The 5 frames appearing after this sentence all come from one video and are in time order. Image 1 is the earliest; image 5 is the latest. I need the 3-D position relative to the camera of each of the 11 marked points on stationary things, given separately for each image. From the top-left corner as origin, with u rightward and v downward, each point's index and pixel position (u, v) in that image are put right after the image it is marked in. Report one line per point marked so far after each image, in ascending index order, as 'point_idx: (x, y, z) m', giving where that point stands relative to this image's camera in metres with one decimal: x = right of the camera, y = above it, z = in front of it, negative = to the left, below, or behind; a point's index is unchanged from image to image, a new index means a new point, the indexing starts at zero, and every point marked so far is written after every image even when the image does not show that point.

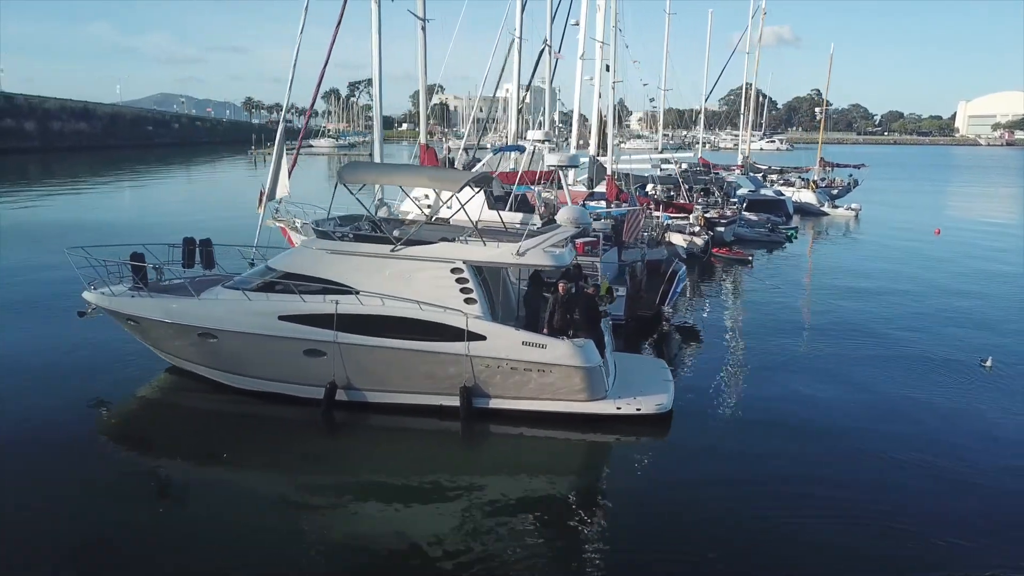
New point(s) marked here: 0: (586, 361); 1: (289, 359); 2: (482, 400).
0: (+0.9, -0.8, +9.3) m
1: (-2.6, -0.8, +9.7) m
2: (-0.3, -1.3, +9.6) m
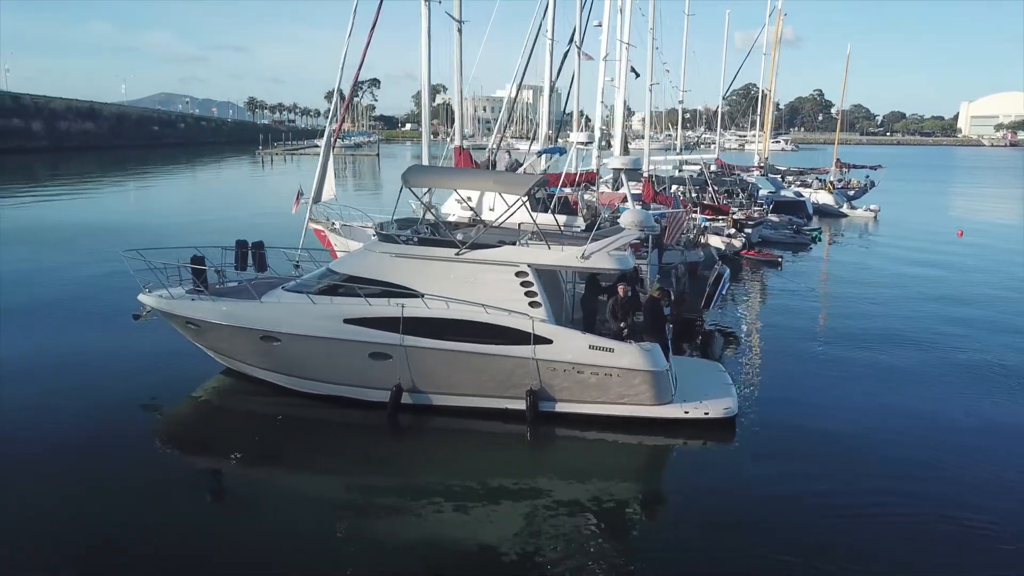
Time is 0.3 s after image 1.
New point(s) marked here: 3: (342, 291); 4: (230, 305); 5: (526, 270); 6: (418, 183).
0: (+1.6, -0.9, +9.3) m
1: (-1.9, -0.9, +9.7) m
2: (+0.4, -1.4, +9.6) m
3: (-2.0, 0.0, +9.8) m
4: (-3.4, -0.2, +10.0) m
5: (+0.2, +0.2, +9.5) m
6: (-1.1, +1.2, +9.7) m
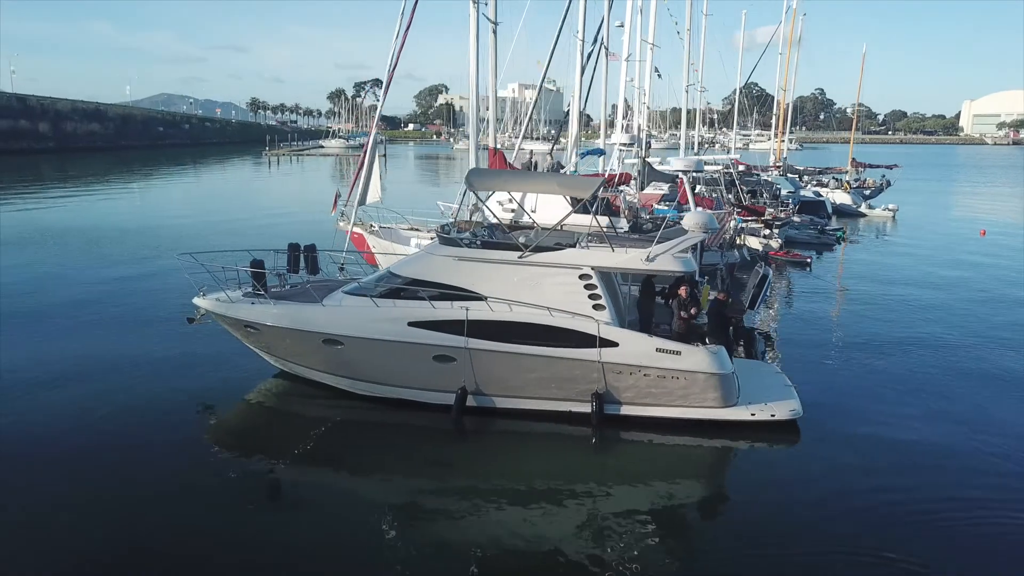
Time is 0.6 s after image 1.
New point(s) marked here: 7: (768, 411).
0: (+2.3, -0.9, +9.3) m
1: (-1.1, -0.9, +9.7) m
2: (+1.2, -1.4, +9.6) m
3: (-1.3, -0.1, +9.8) m
4: (-2.7, -0.2, +10.0) m
5: (+0.9, +0.2, +9.5) m
6: (-0.4, +1.2, +9.7) m
7: (+3.0, -1.4, +9.6) m
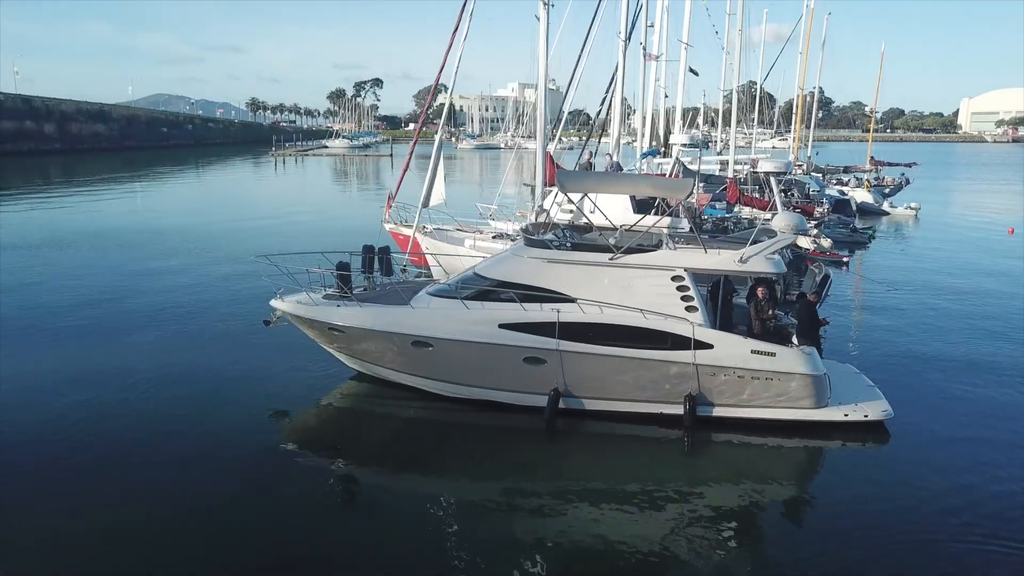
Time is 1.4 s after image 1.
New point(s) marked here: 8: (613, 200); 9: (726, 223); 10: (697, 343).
0: (+3.4, -0.9, +9.3) m
1: (-0.1, -0.9, +9.7) m
2: (+2.3, -1.4, +9.6) m
3: (-0.2, -0.1, +9.8) m
4: (-1.6, -0.3, +10.0) m
5: (+2.0, +0.2, +9.5) m
6: (+0.7, +1.2, +9.7) m
7: (+4.0, -1.4, +9.6) m
8: (+1.7, +1.5, +14.1) m
9: (+3.9, +1.2, +14.9) m
10: (+2.1, -0.6, +9.3) m
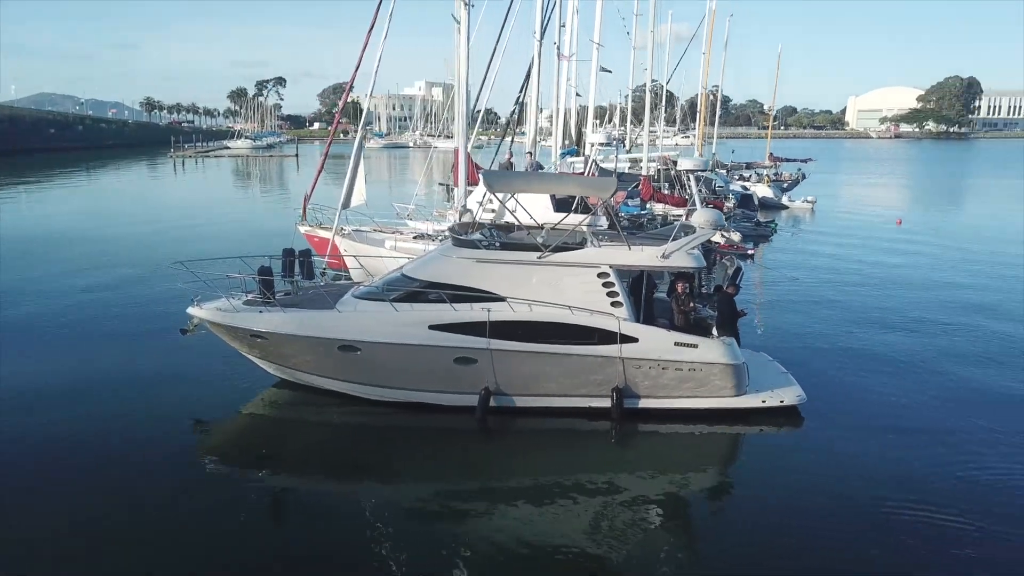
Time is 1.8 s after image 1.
0: (+2.6, -0.8, +9.7) m
1: (-0.9, -0.9, +9.7) m
2: (+1.4, -1.4, +9.9) m
3: (-1.1, -0.1, +9.8) m
4: (-2.5, -0.3, +9.8) m
5: (+1.1, +0.2, +9.7) m
6: (-0.2, +1.2, +9.8) m
7: (+3.2, -1.3, +10.0) m
8: (+0.4, +1.6, +14.2) m
9: (+2.4, +1.3, +15.3) m
10: (+1.3, -0.6, +9.6) m
